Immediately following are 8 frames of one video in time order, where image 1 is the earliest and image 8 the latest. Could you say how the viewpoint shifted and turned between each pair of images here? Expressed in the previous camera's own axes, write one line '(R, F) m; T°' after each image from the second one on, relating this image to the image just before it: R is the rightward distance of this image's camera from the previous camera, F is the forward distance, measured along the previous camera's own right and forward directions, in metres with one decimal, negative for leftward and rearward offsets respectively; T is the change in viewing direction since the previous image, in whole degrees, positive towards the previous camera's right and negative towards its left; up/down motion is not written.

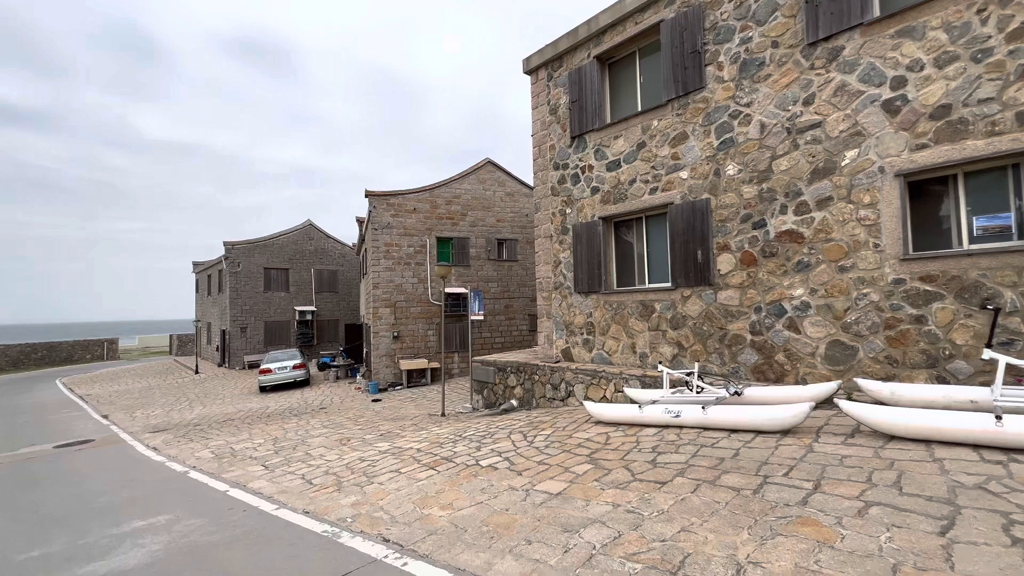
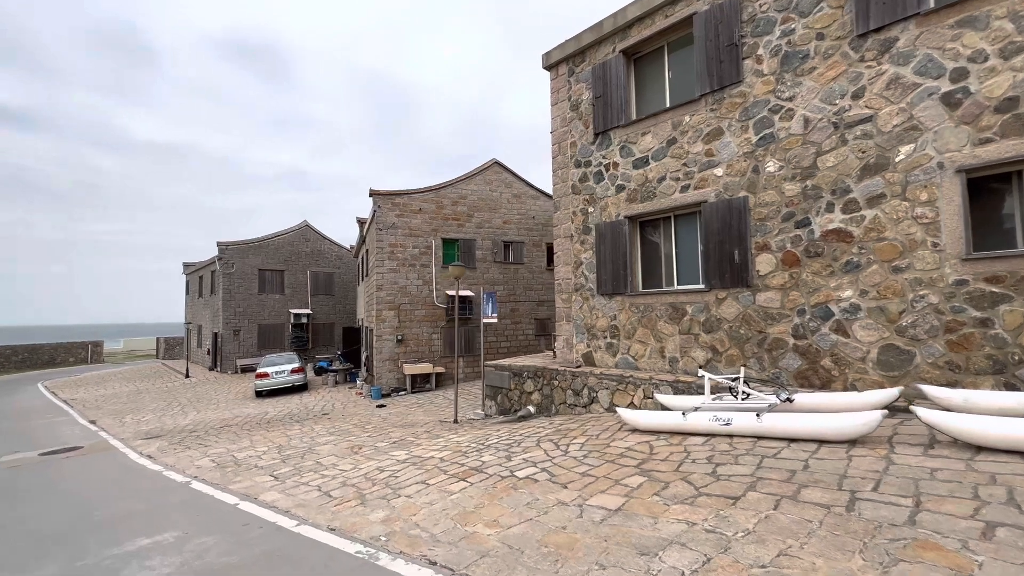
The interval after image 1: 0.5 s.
(-0.5, +0.3) m; +1°
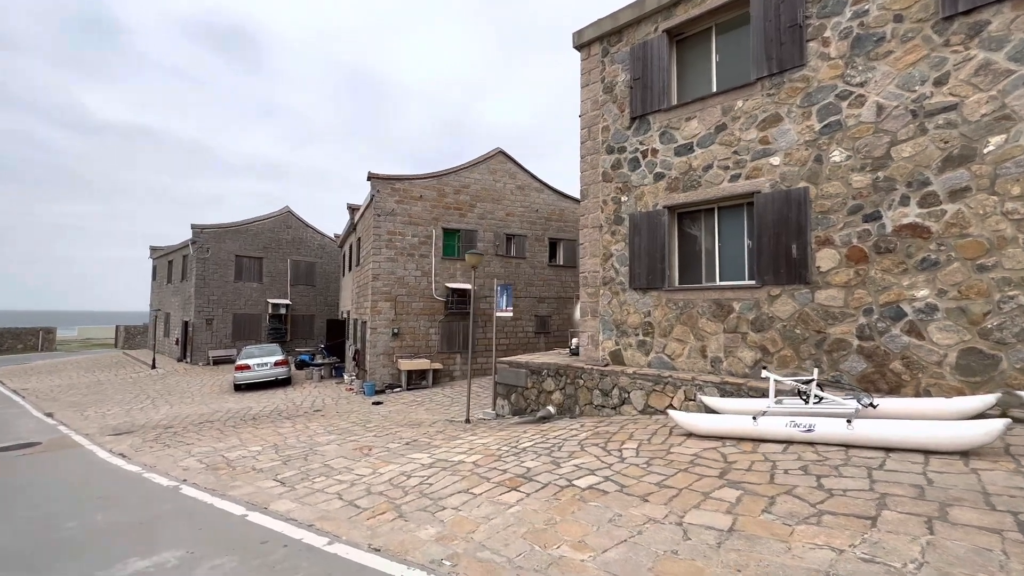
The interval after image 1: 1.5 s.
(-0.8, +0.6) m; +3°
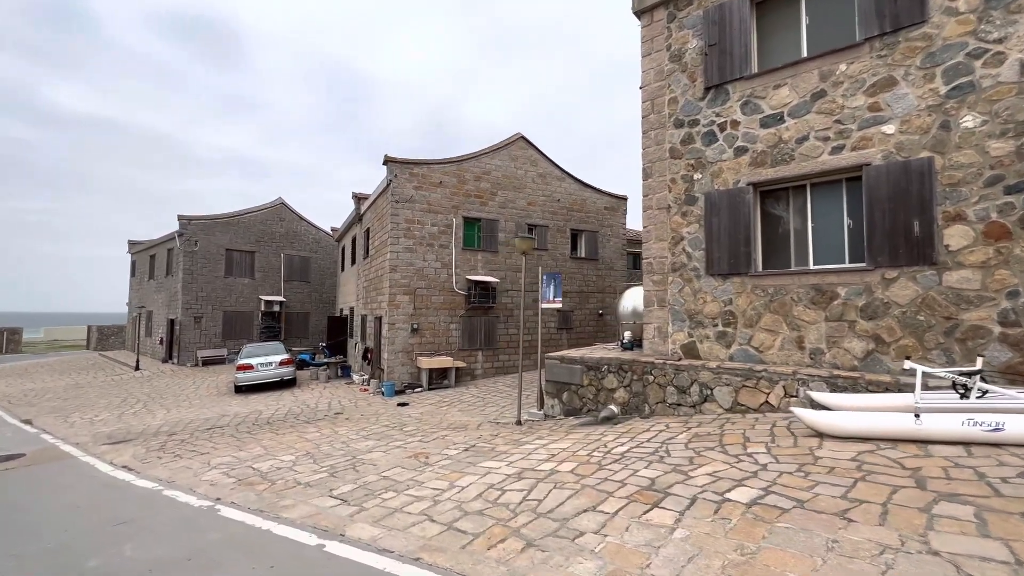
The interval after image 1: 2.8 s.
(-1.2, +0.7) m; +2°
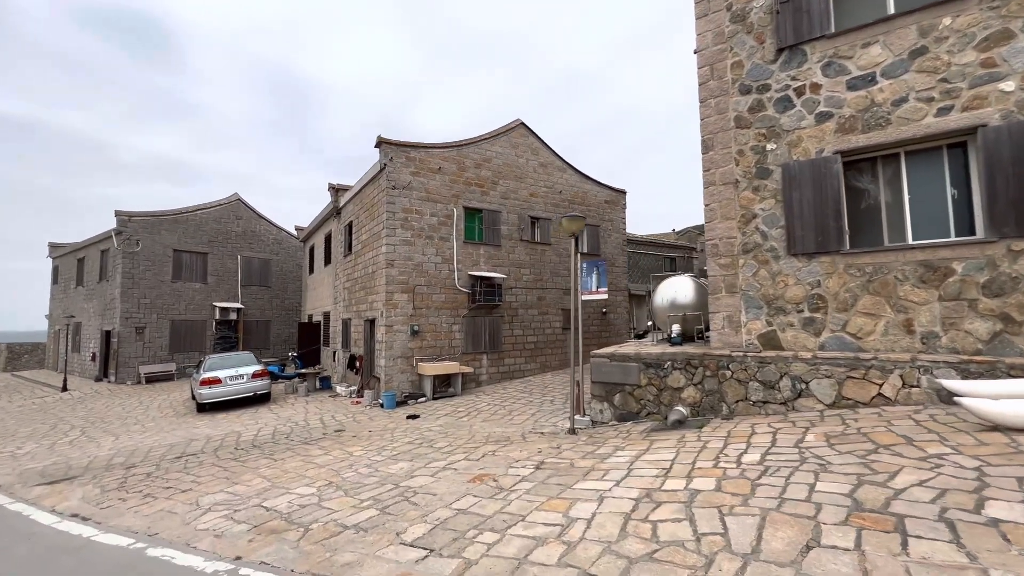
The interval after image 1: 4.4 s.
(-1.3, +1.1) m; +6°
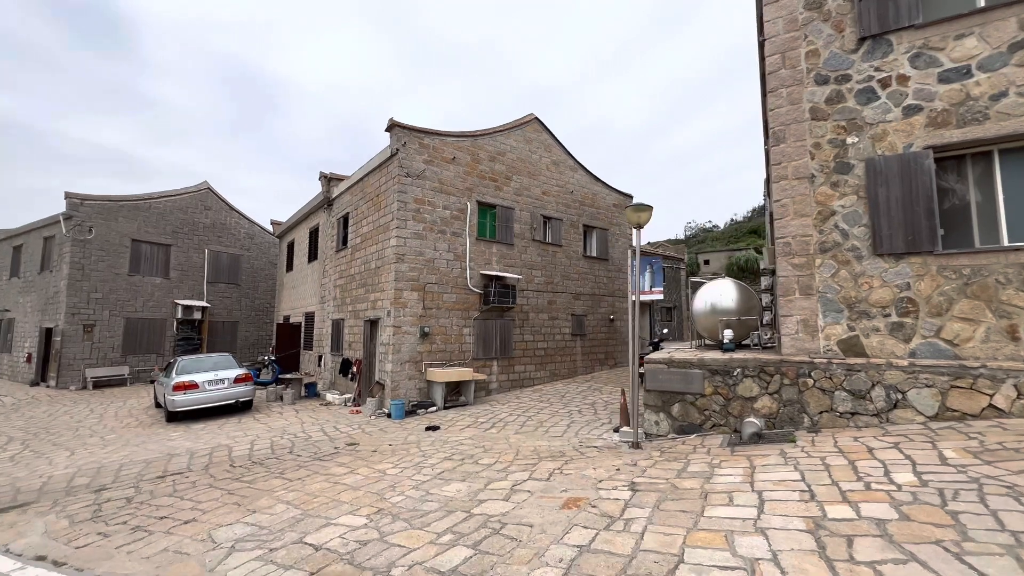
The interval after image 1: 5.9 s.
(-1.2, +0.8) m; +5°
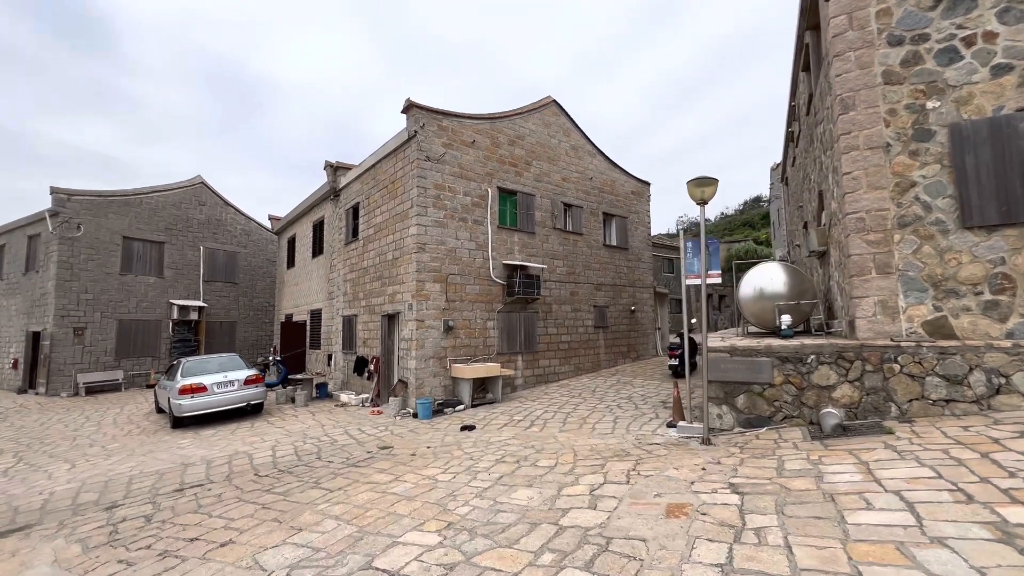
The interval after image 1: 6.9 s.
(-0.7, +0.5) m; +1°
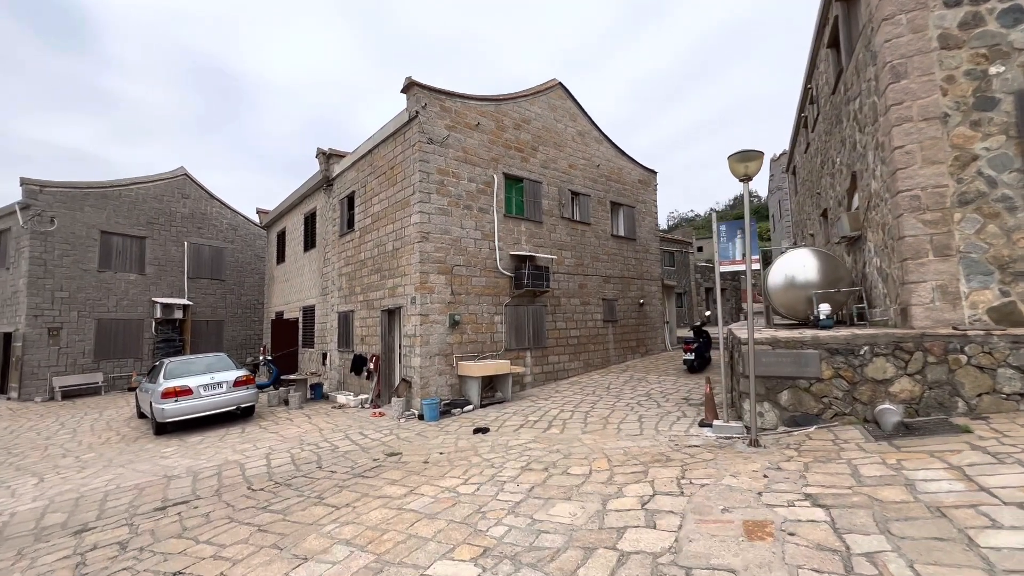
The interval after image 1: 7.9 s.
(-0.3, +0.5) m; +1°
